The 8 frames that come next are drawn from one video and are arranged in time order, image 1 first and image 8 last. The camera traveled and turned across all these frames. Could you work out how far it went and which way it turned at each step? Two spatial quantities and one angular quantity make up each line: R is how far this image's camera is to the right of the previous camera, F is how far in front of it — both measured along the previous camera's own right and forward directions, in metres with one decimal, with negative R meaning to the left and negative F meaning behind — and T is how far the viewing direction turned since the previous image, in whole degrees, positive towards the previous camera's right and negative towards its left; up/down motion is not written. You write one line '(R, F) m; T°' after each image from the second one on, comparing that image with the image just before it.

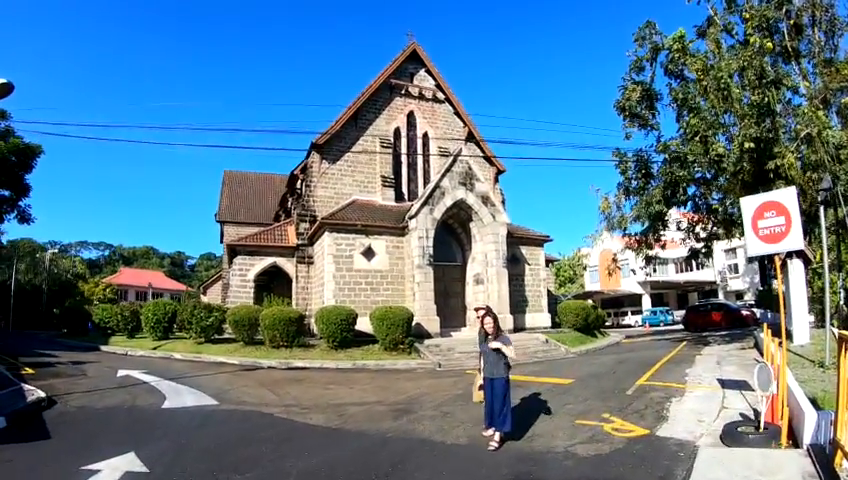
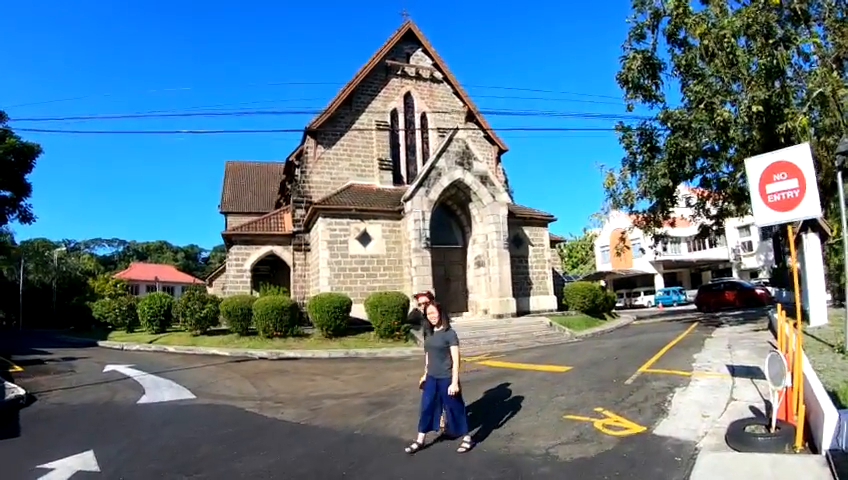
(+0.5, +0.8) m; -1°
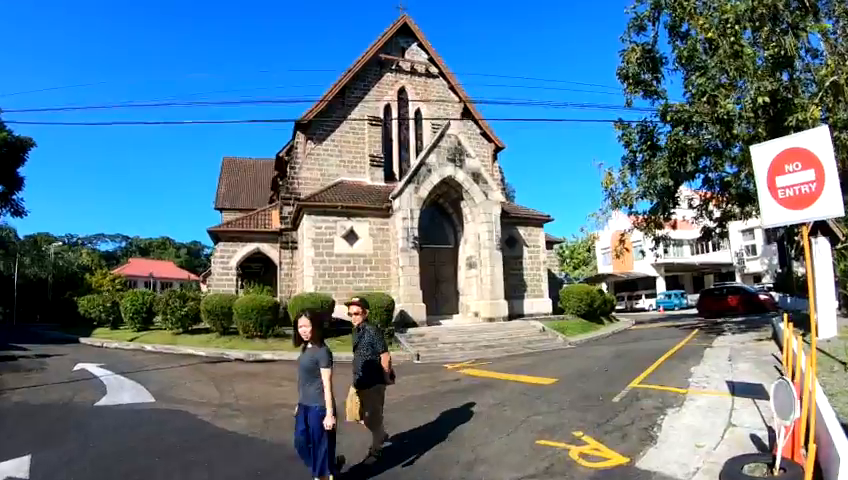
(+0.5, +0.8) m; 0°
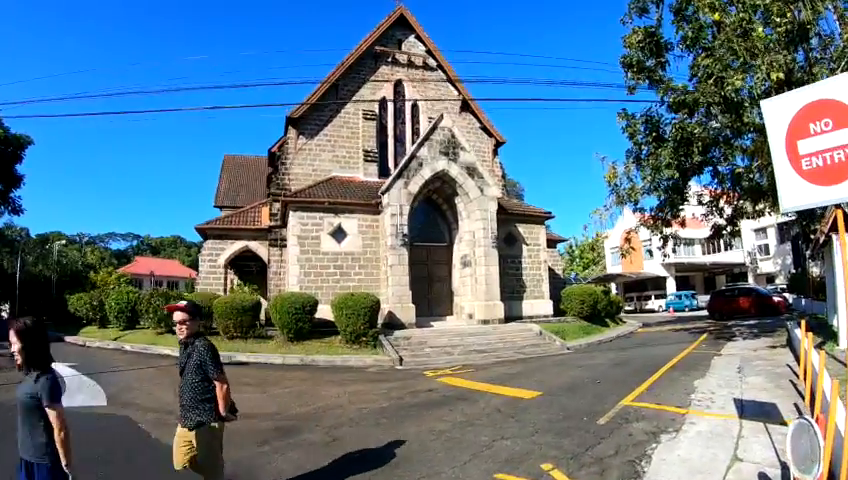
(+0.6, +1.0) m; -1°
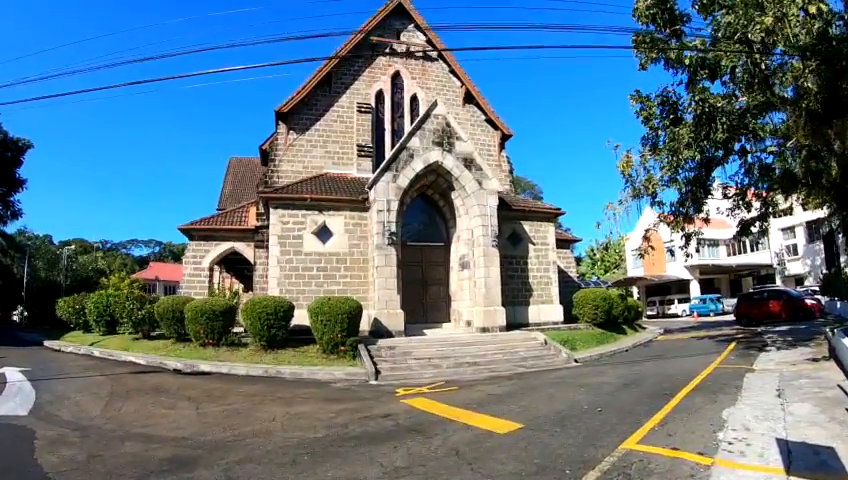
(+0.8, +1.7) m; -2°
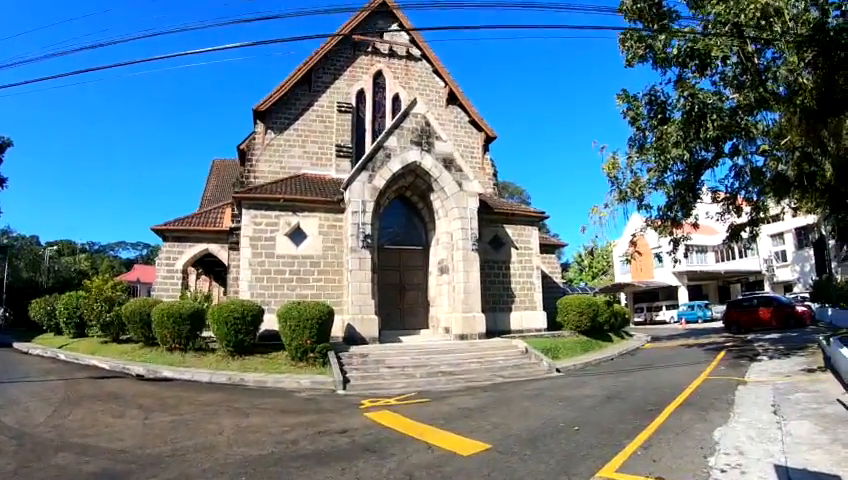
(+0.4, +0.7) m; +1°
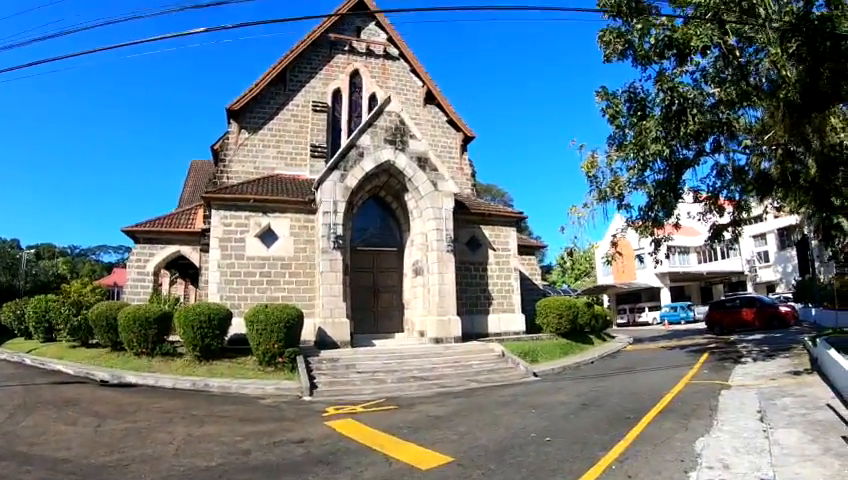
(+0.3, +0.5) m; +1°
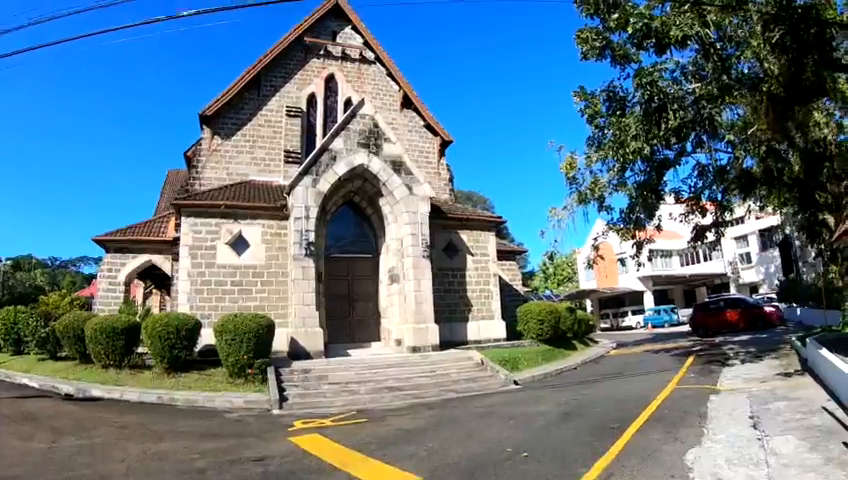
(+0.2, +0.5) m; +2°
